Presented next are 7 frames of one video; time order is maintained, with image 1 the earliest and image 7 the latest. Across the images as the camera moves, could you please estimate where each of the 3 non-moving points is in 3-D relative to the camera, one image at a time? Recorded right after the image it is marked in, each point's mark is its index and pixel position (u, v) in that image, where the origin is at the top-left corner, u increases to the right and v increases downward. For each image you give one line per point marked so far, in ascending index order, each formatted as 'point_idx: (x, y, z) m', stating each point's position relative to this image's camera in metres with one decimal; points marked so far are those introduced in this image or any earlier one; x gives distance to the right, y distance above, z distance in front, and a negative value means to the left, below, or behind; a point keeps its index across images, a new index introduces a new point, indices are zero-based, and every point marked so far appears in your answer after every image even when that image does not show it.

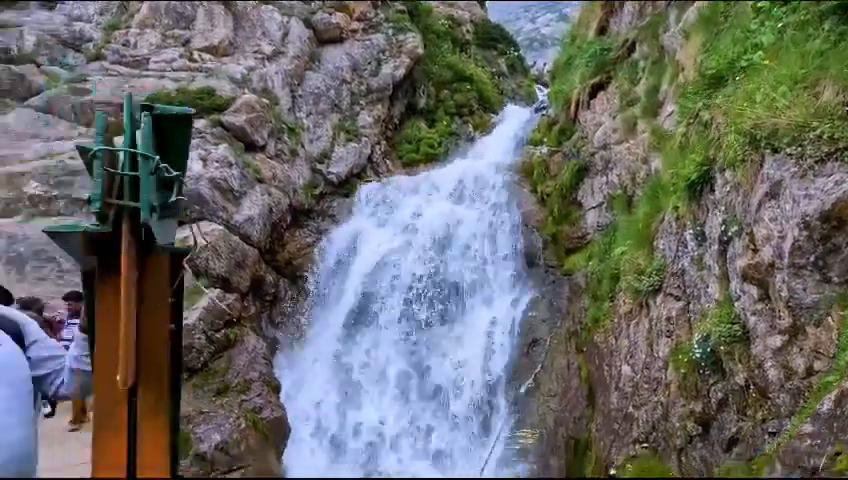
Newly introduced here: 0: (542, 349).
0: (+2.3, -2.2, +8.7) m
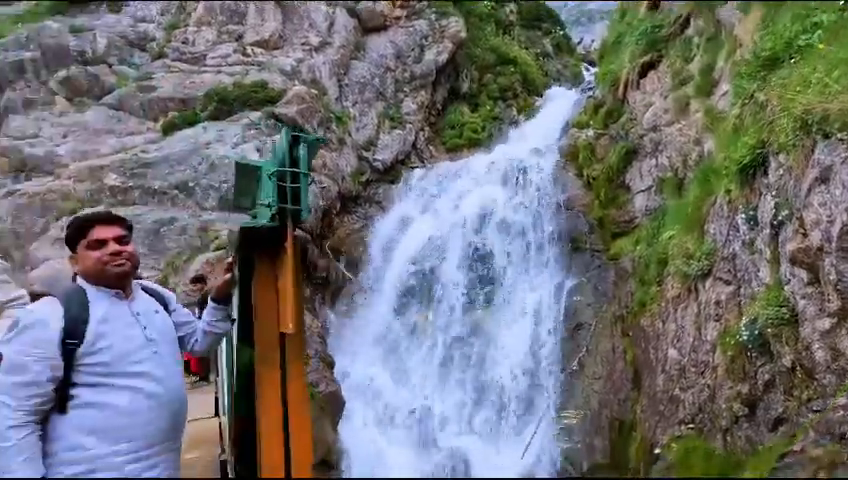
0: (+3.2, -1.9, +8.8) m
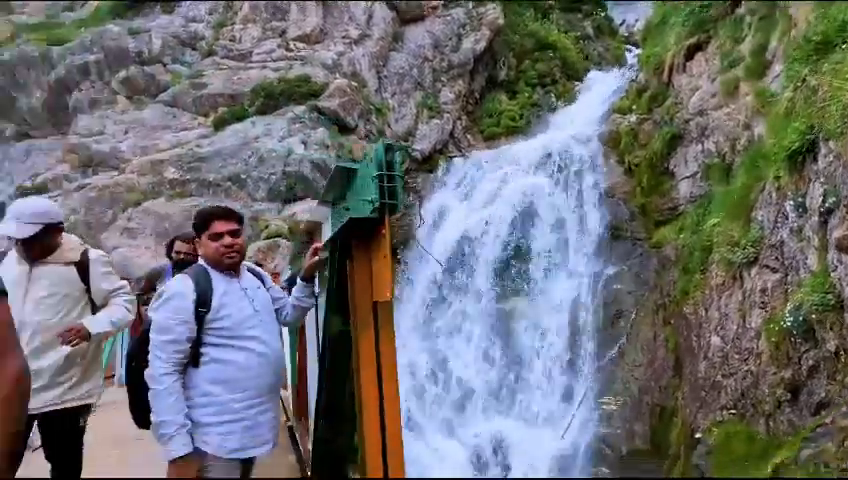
0: (+4.1, -1.6, +8.8) m
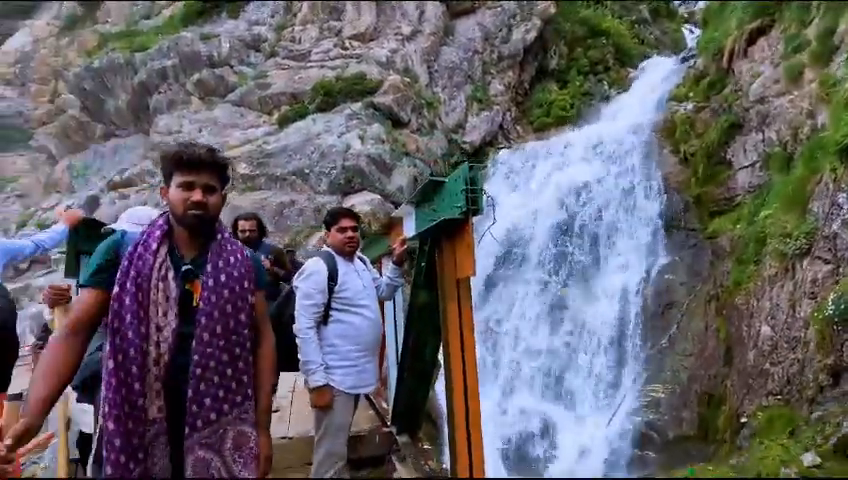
0: (+5.1, -1.5, +8.8) m
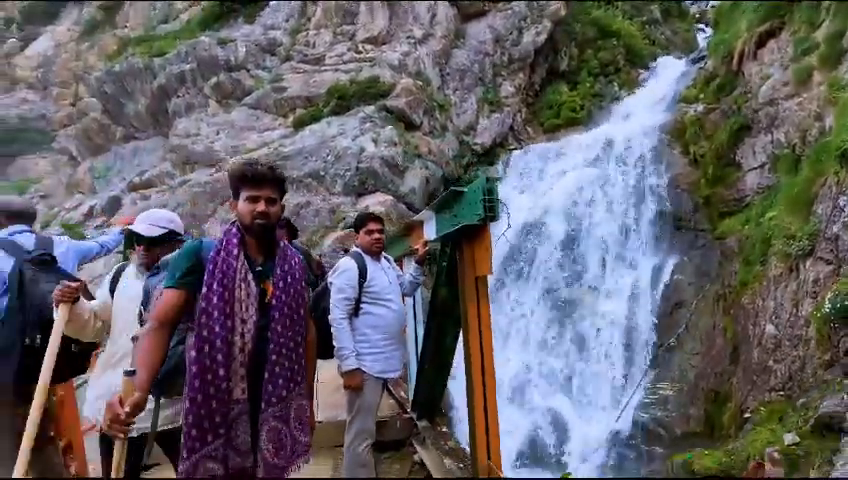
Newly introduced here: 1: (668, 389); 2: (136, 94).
0: (+5.4, -1.5, +9.0) m
1: (+4.7, -2.9, +8.5) m
2: (-11.9, +6.0, +18.2) m
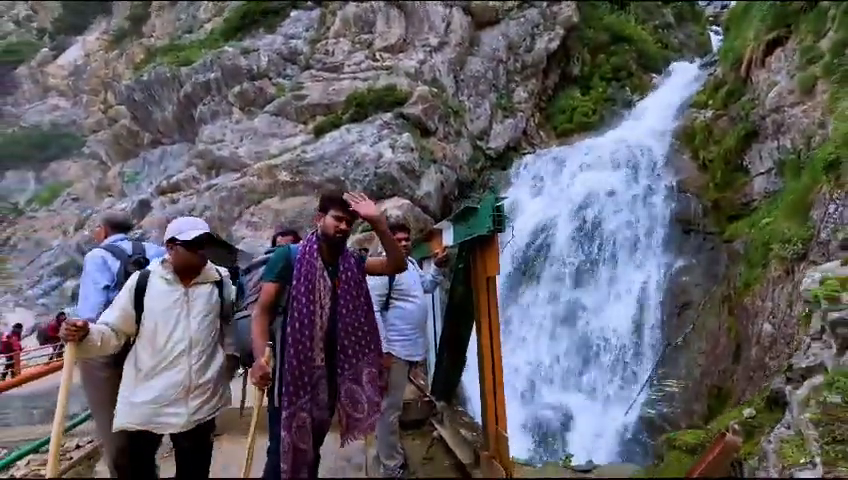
0: (+5.7, -1.5, +9.3) m
1: (+5.0, -2.9, +8.8) m
2: (-11.2, +6.0, +19.0) m
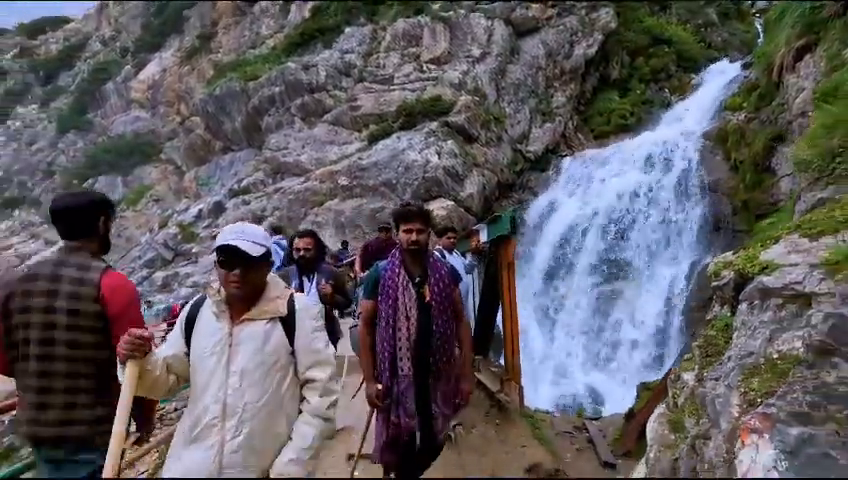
0: (+6.7, -1.5, +10.1) m
1: (+6.0, -2.9, +9.6) m
2: (-9.2, +6.1, +21.3) m
